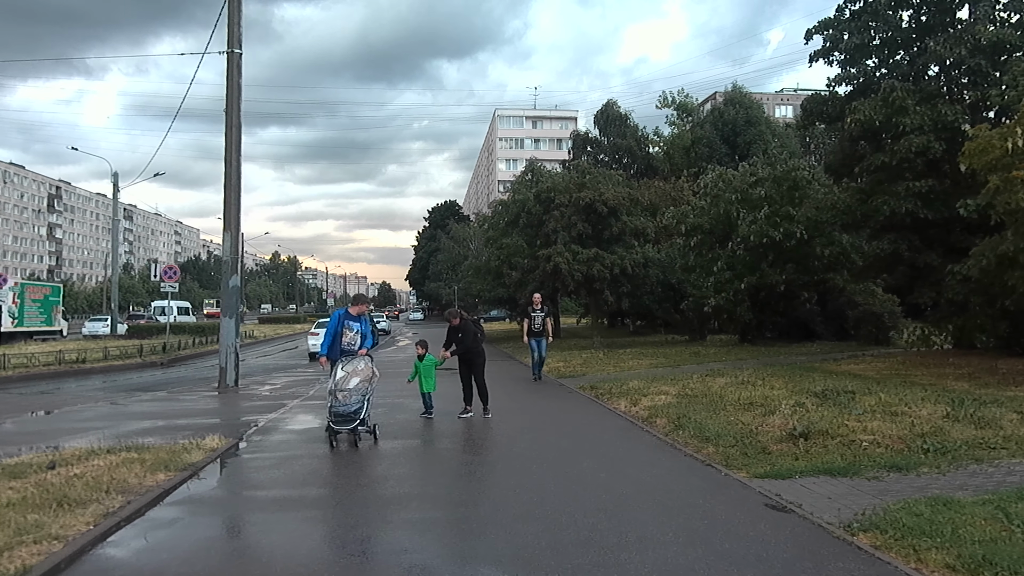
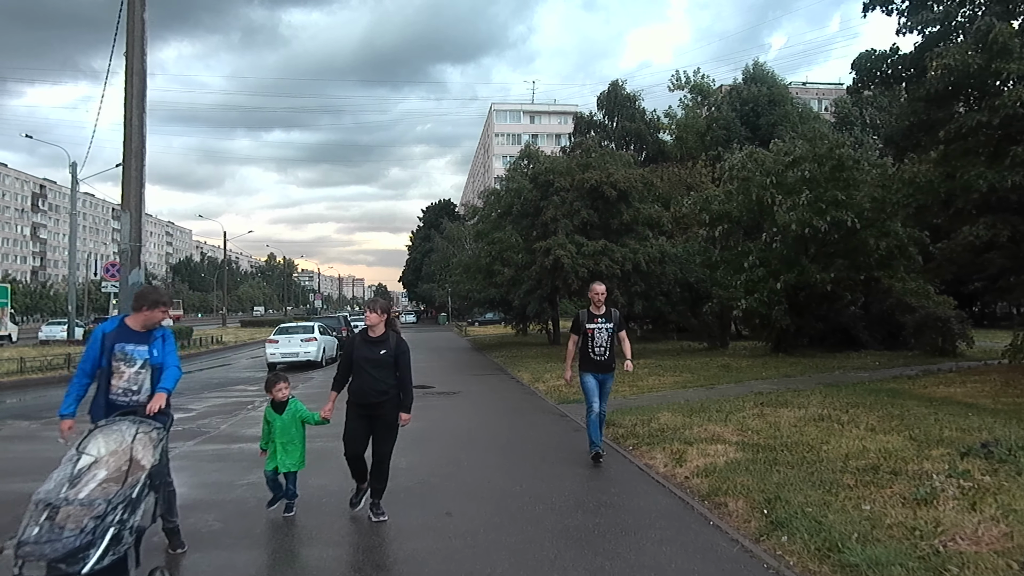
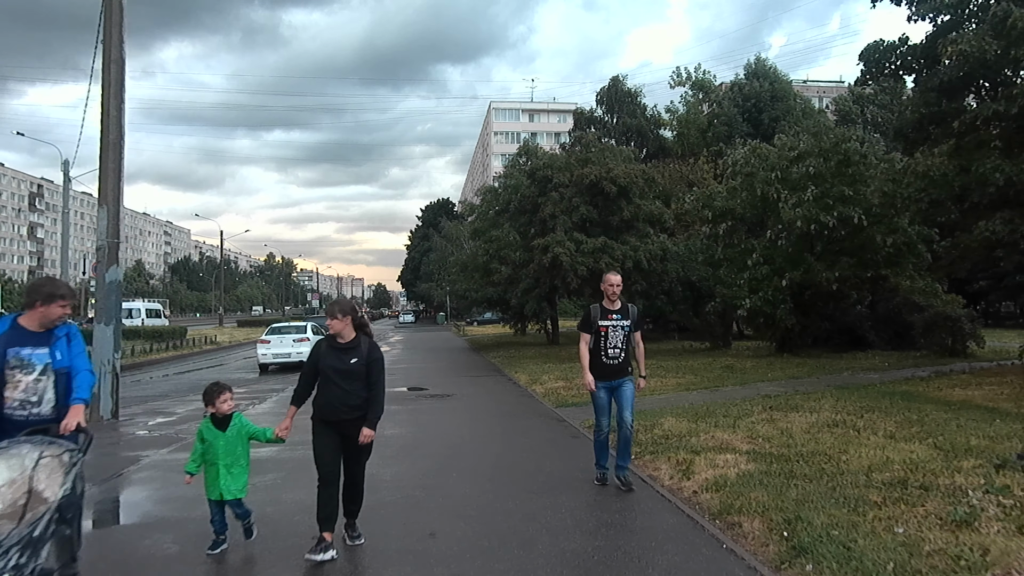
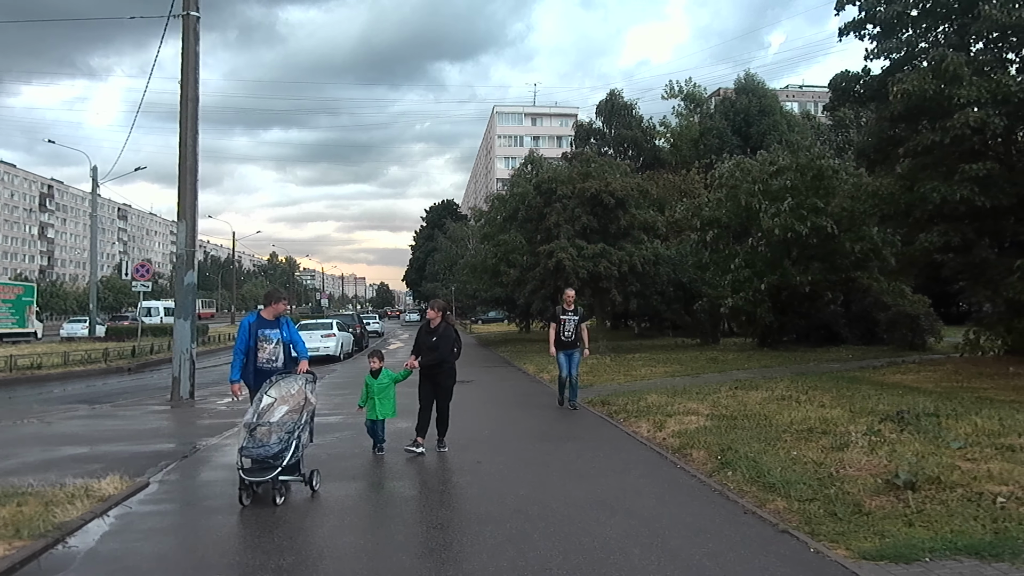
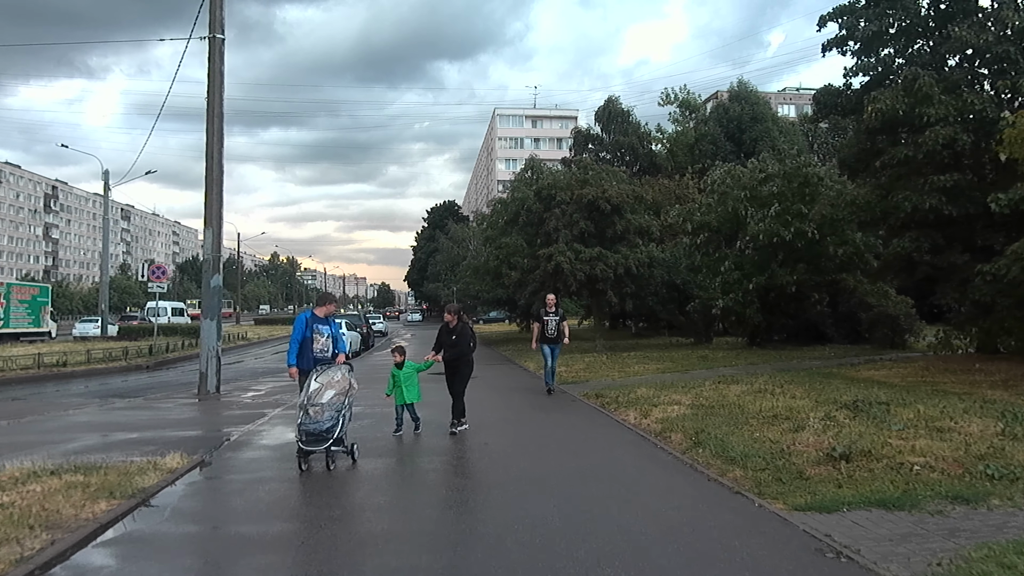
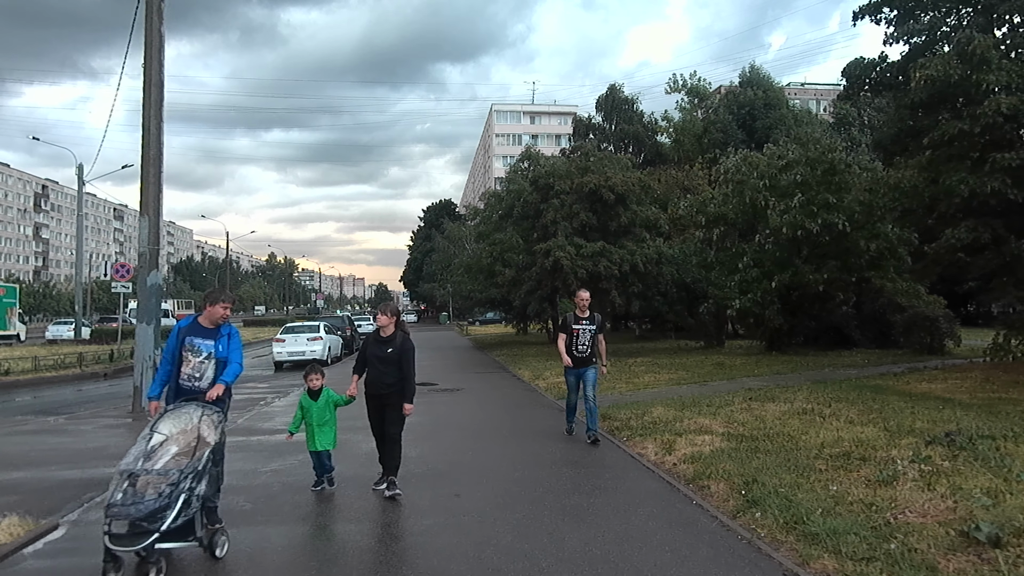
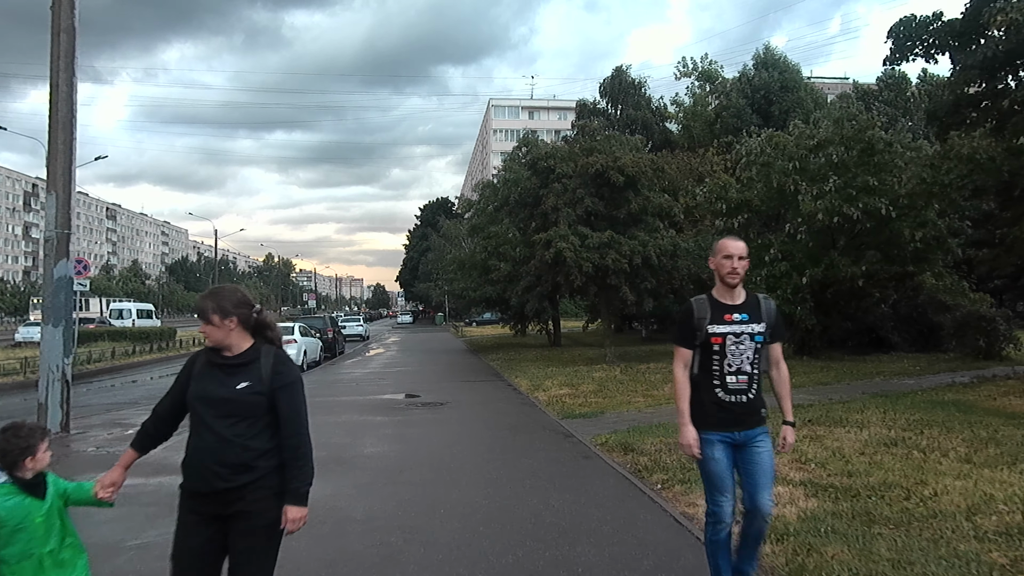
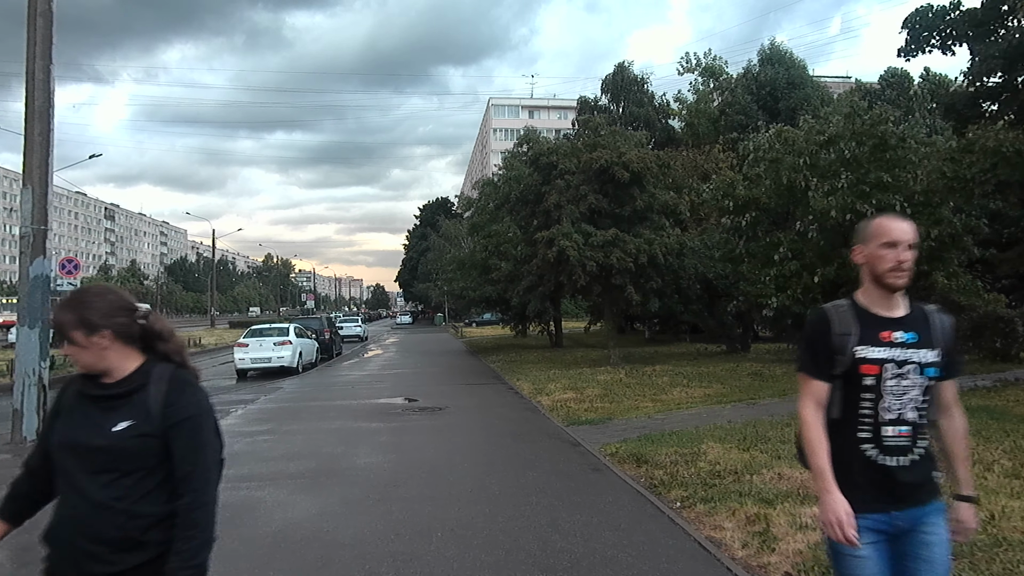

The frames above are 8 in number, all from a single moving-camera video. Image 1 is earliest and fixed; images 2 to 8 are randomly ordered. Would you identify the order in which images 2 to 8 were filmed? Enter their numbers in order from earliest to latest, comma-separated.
5, 4, 6, 2, 3, 7, 8
